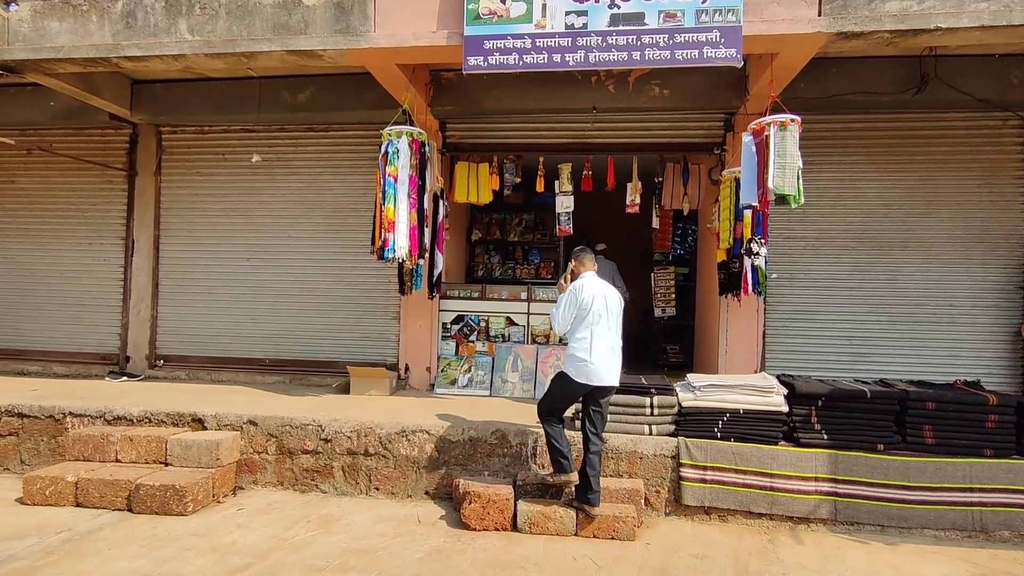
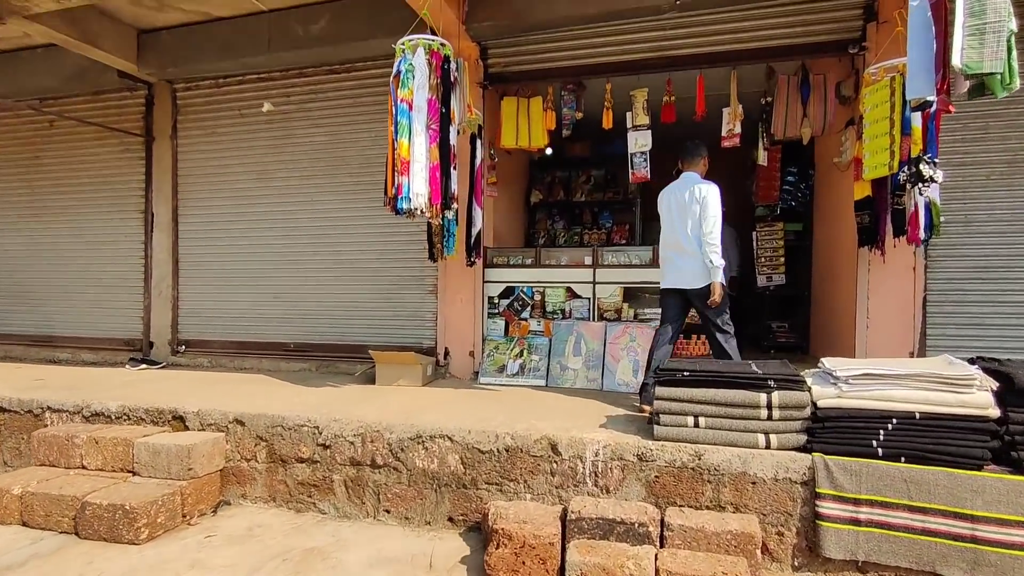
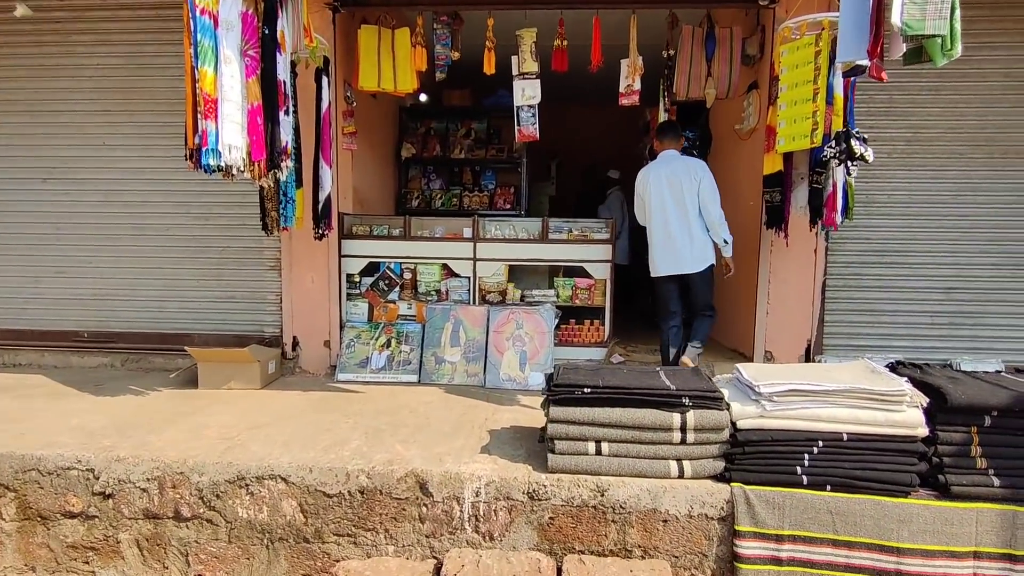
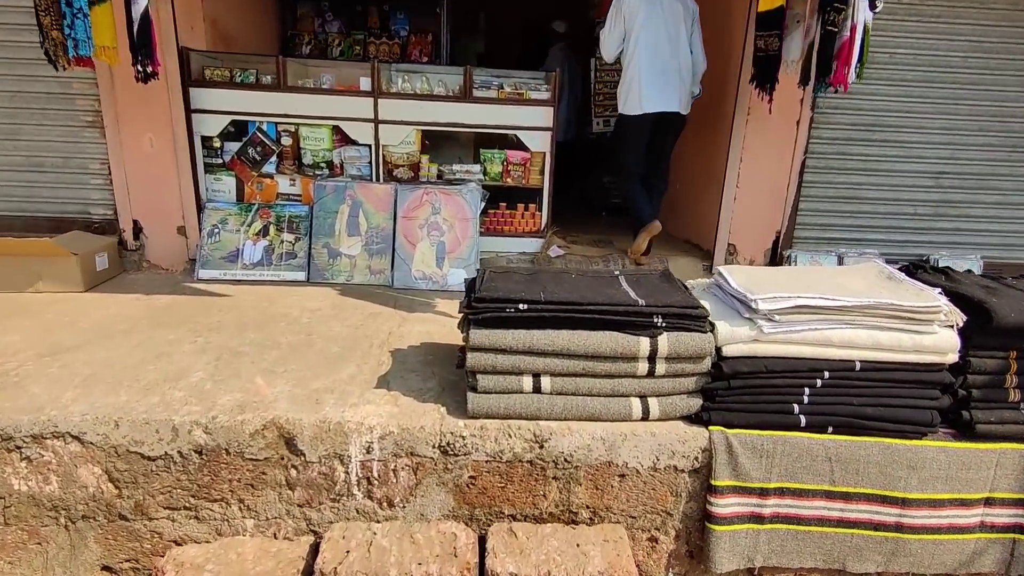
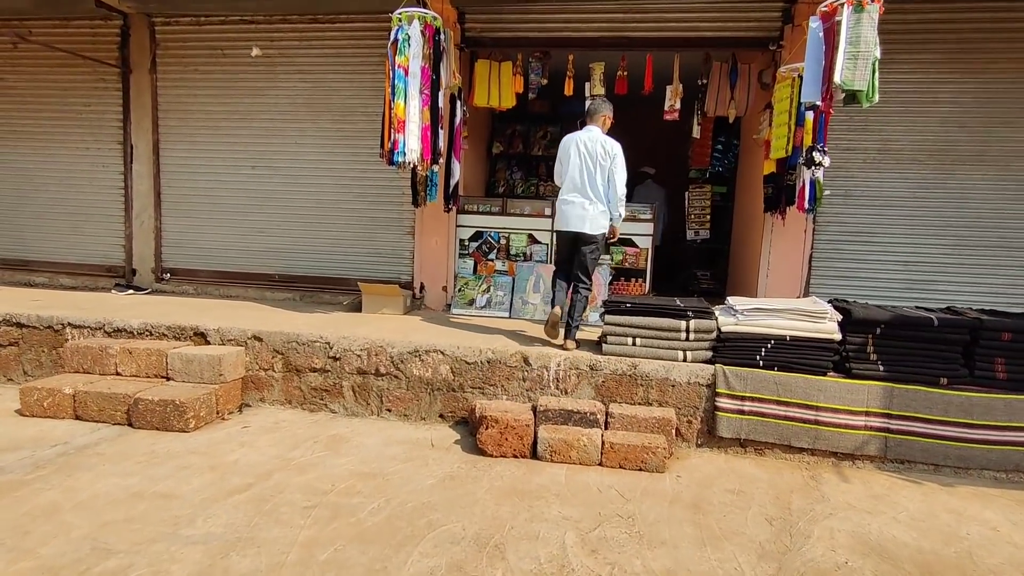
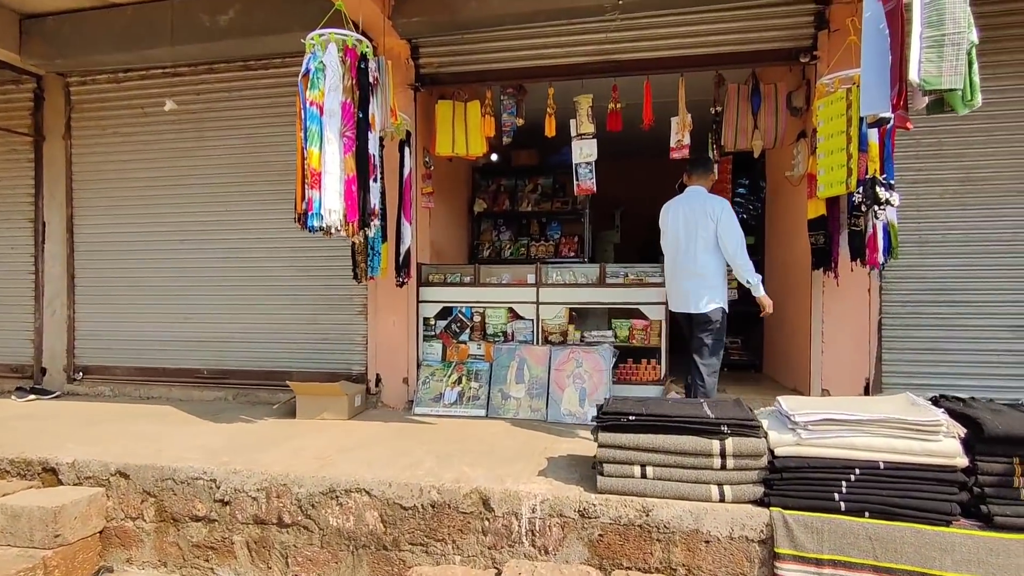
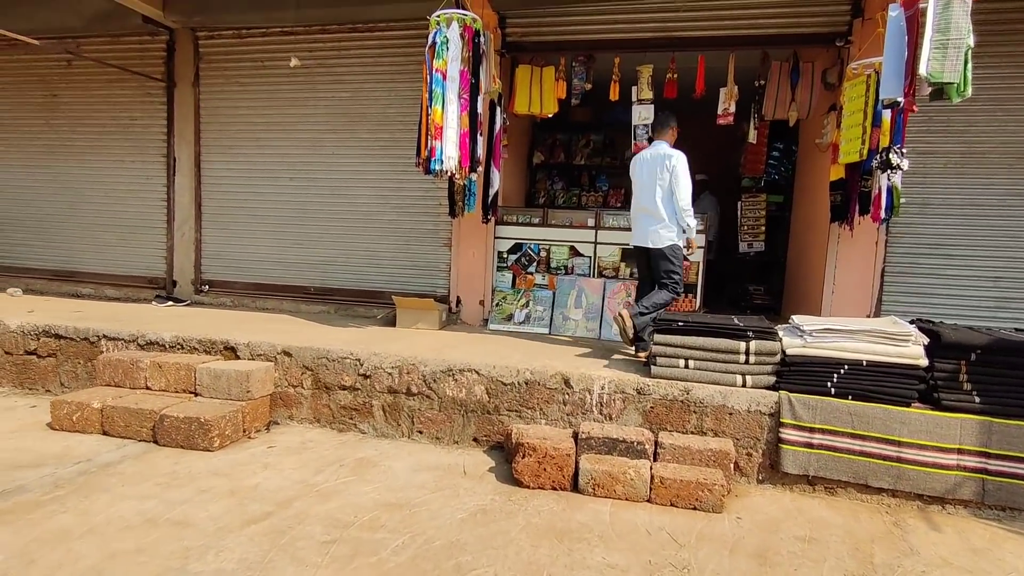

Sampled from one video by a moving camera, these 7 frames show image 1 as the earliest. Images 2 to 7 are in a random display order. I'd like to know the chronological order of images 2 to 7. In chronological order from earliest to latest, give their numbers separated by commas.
5, 7, 2, 6, 3, 4
